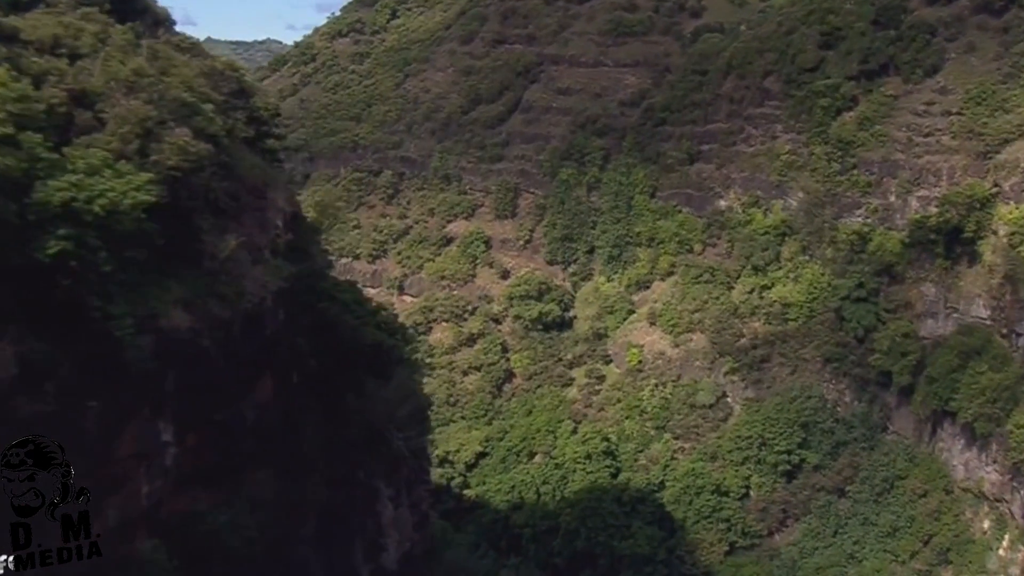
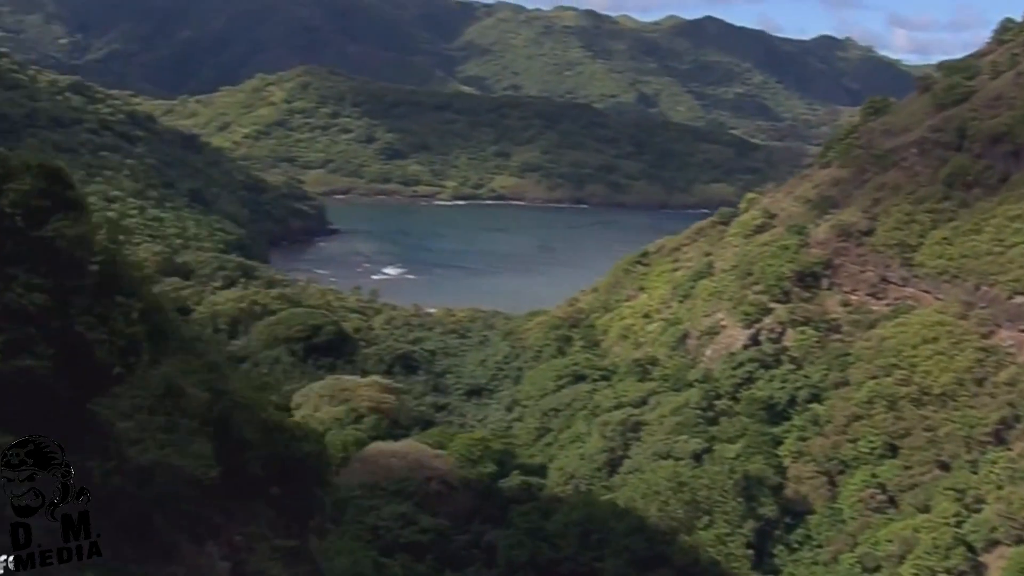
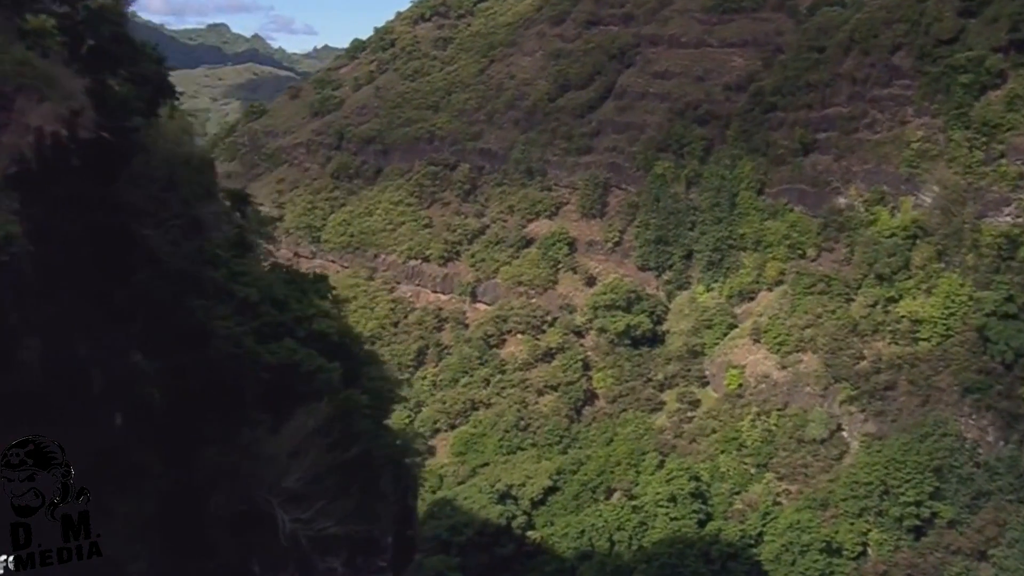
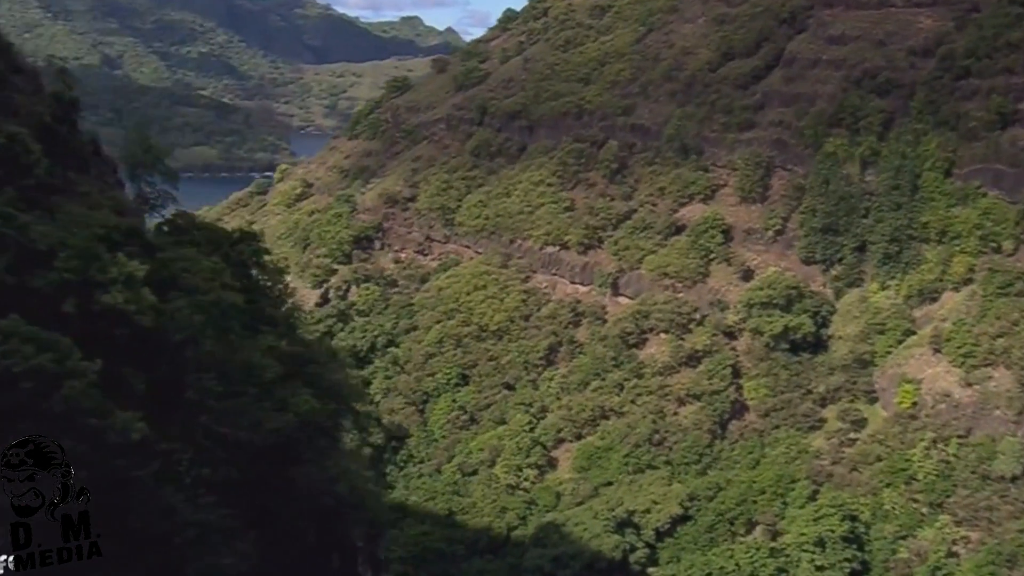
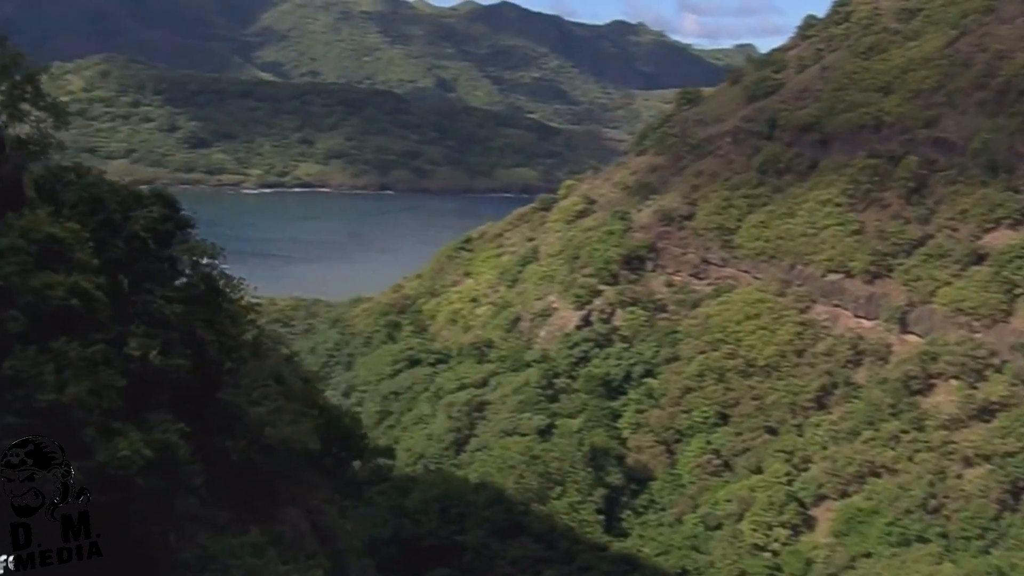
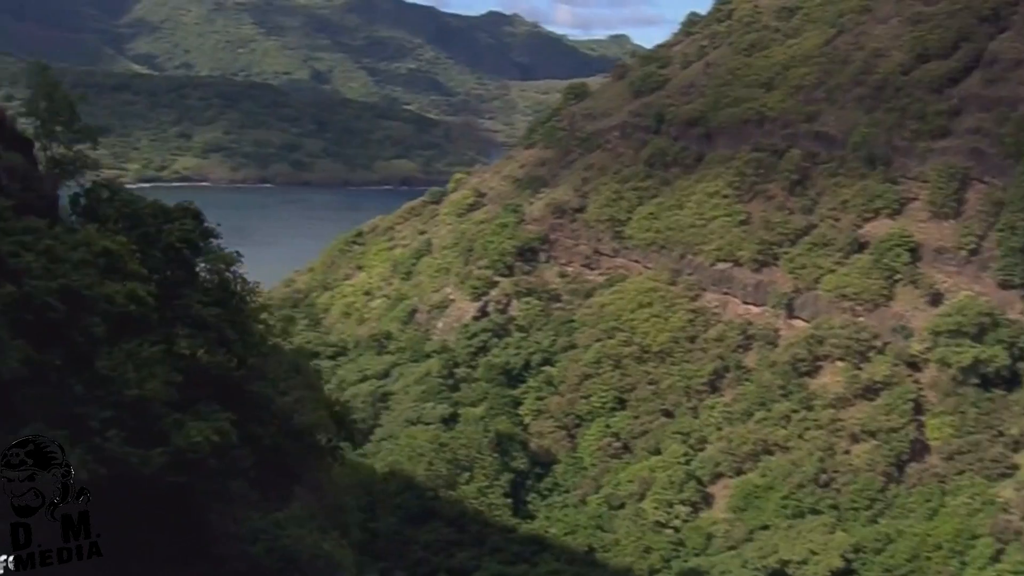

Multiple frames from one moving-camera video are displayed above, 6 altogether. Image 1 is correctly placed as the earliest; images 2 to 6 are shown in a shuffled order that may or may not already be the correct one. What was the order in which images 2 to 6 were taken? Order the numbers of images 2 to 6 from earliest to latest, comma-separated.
3, 4, 6, 5, 2
